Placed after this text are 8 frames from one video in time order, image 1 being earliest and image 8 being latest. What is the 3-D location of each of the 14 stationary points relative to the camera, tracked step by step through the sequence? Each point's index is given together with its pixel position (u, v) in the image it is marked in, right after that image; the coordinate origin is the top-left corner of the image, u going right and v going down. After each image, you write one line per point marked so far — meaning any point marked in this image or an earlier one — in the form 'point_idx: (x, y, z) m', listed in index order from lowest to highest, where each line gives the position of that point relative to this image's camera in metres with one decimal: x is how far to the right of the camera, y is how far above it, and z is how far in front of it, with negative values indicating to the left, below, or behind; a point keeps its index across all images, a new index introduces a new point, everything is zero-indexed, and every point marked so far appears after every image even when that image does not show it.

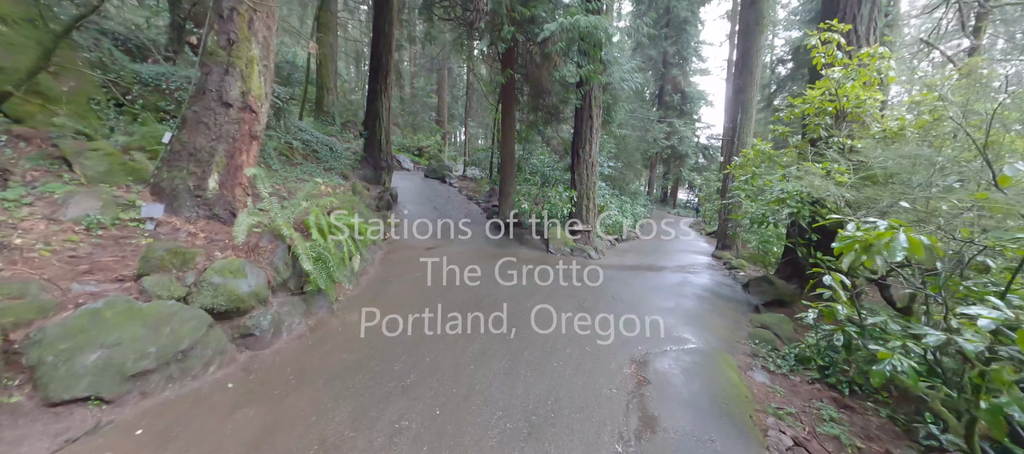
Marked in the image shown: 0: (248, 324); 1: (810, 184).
0: (-2.1, -0.8, +2.8) m
1: (+3.6, +0.5, +4.0) m
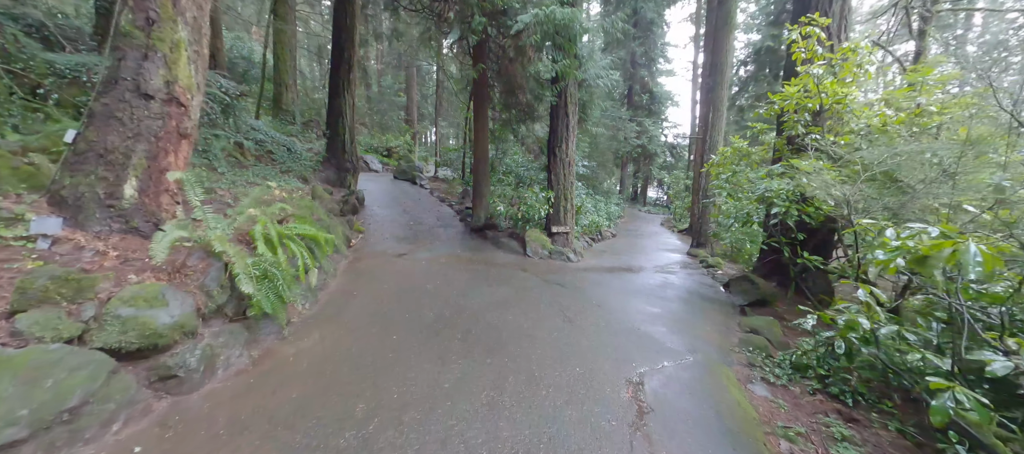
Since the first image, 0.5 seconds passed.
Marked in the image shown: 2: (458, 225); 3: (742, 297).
0: (-2.2, -0.9, +2.2) m
1: (+3.3, +0.5, +3.9) m
2: (-1.5, 0.0, +9.2) m
3: (+3.6, -1.1, +5.4) m
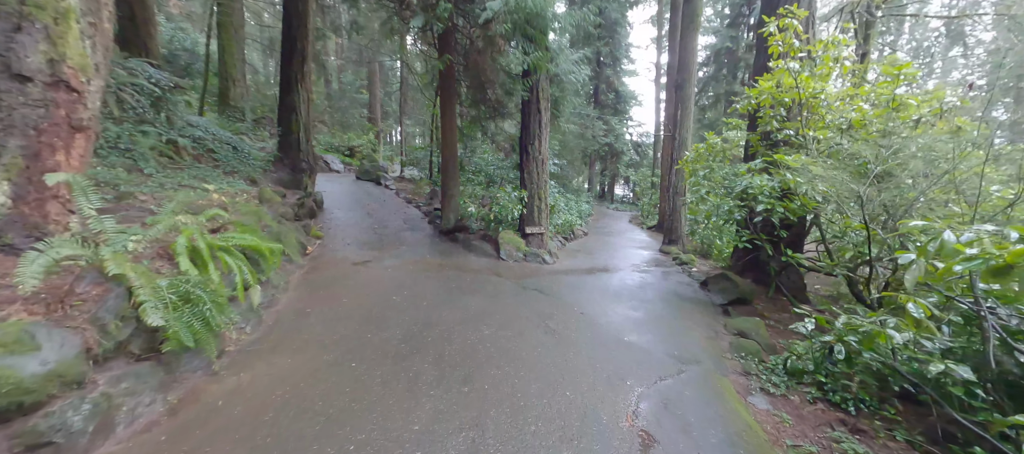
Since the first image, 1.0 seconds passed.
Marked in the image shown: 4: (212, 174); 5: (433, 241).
0: (-2.3, -1.0, +1.7) m
1: (+3.0, +0.6, +3.8) m
2: (-2.2, 0.0, +8.6) m
3: (+3.2, -1.0, +5.3) m
4: (-5.5, +1.0, +6.3) m
5: (-1.8, -0.3, +7.6) m
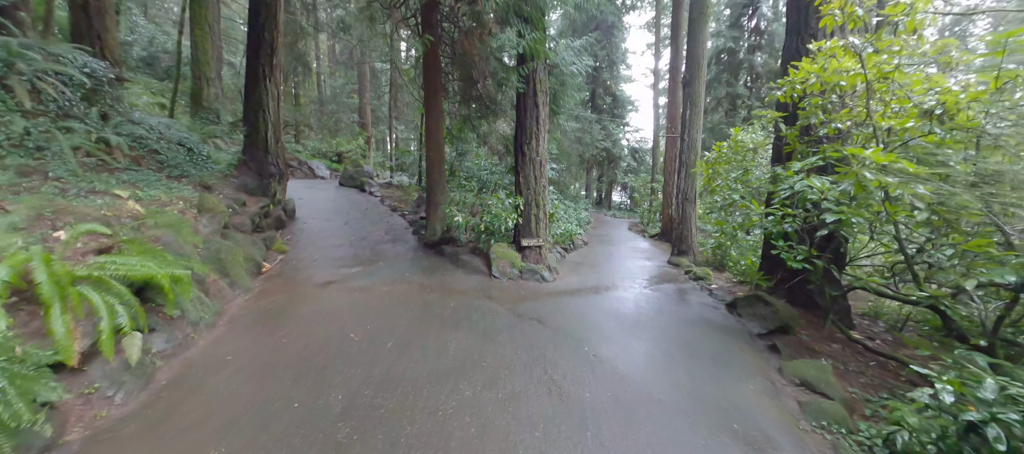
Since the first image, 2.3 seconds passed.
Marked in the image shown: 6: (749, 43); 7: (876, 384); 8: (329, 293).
0: (-2.4, -1.1, +0.7) m
1: (+2.9, +0.4, +3.0) m
2: (-2.3, -0.3, +7.7) m
3: (+3.1, -1.2, +4.4) m
4: (-5.6, +0.8, +5.3) m
5: (-1.9, -0.6, +6.6) m
6: (+11.8, +9.2, +17.2) m
7: (+3.6, -1.6, +3.4) m
8: (-2.5, -0.9, +4.7) m
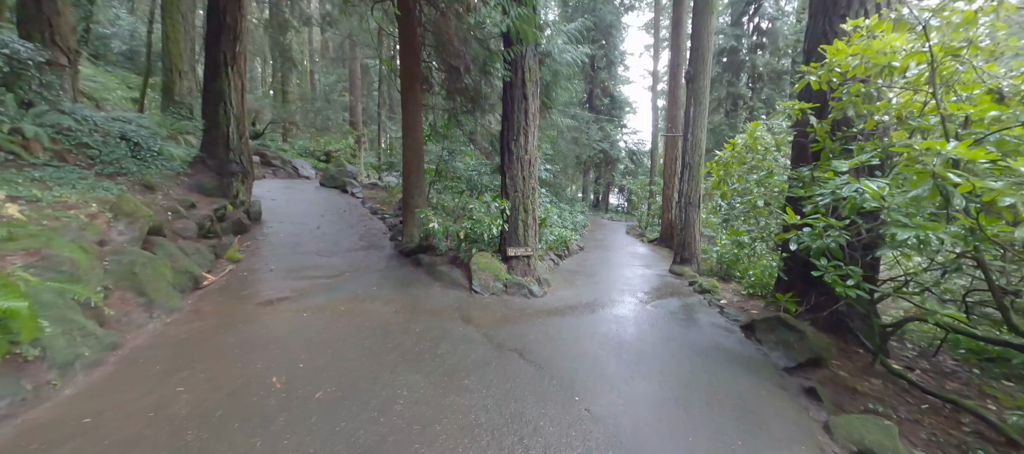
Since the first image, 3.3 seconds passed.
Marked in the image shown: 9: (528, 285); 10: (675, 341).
0: (-2.6, -1.2, 0.0) m
1: (+2.7, +0.3, +2.3) m
2: (-2.6, -0.4, +6.9) m
3: (+2.9, -1.3, +3.7) m
4: (-5.9, +0.7, +4.6) m
5: (-2.1, -0.7, +5.9) m
6: (+11.6, +9.0, +16.6) m
7: (+3.4, -1.7, +2.7) m
8: (-2.8, -1.0, +4.0) m
9: (+0.3, -0.9, +5.2) m
10: (+1.9, -1.3, +4.0) m
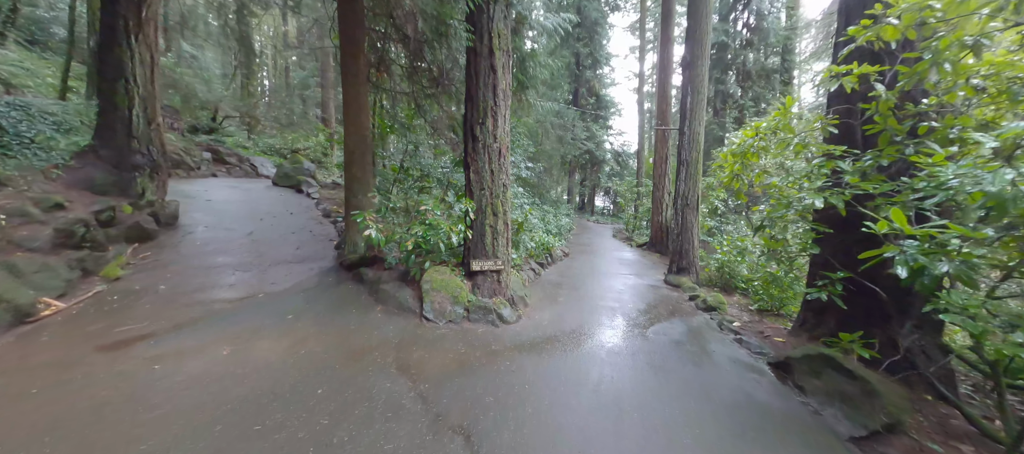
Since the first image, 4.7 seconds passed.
0: (-2.8, -1.2, -1.3) m
1: (+2.4, +0.2, +1.2) m
2: (-3.0, -0.5, +5.7) m
3: (+2.5, -1.4, +2.6) m
4: (-6.3, +0.6, +3.2) m
5: (-2.6, -0.8, +4.7) m
6: (+10.7, +8.8, +16.0) m
7: (+3.1, -1.7, +1.7) m
8: (-3.1, -1.1, +2.7) m
9: (-0.2, -1.0, +4.1) m
10: (+1.5, -1.4, +2.9) m
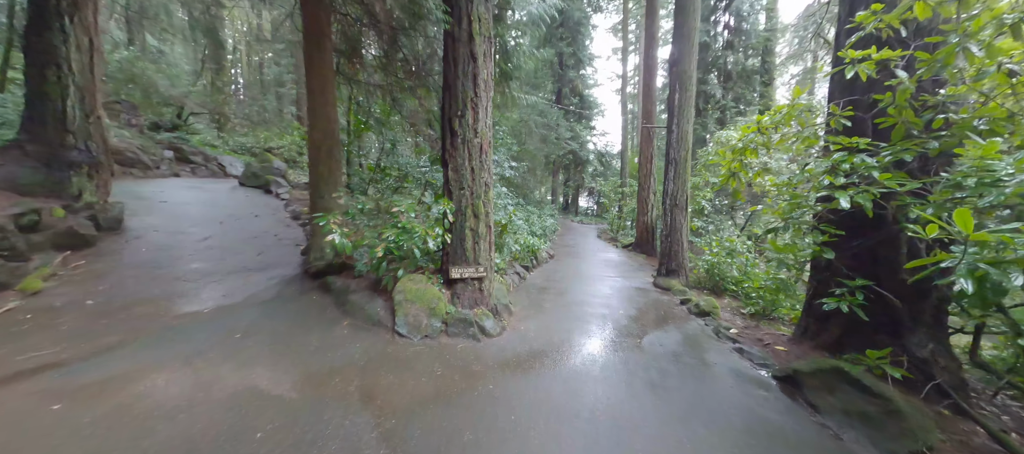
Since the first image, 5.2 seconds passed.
0: (-2.7, -1.3, -1.8) m
1: (+2.4, +0.2, +1.0) m
2: (-3.3, -0.6, +5.2) m
3: (+2.4, -1.4, +2.4) m
4: (-6.4, +0.5, +2.6) m
5: (-2.8, -0.8, +4.2) m
6: (+9.9, +8.8, +16.1) m
7: (+3.0, -1.7, +1.5) m
8: (-3.2, -1.1, +2.2) m
9: (-0.4, -1.0, +3.7) m
10: (+1.4, -1.4, +2.6) m
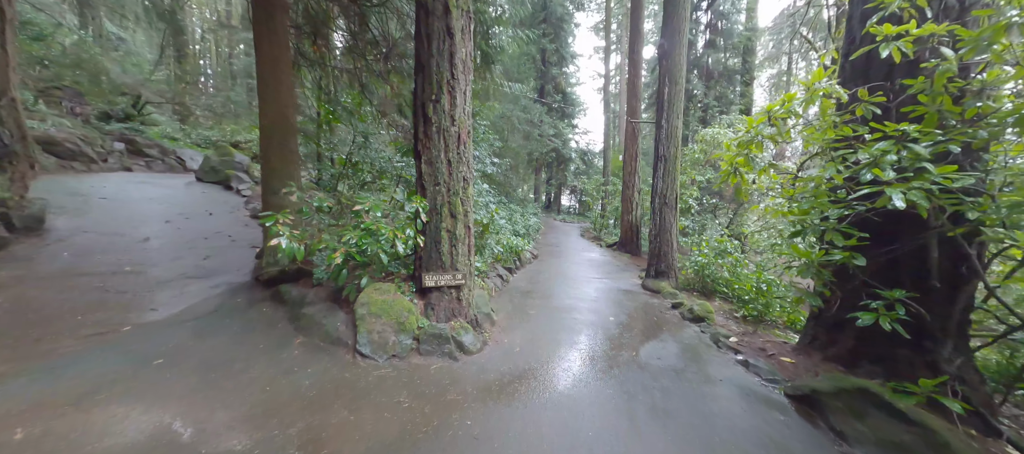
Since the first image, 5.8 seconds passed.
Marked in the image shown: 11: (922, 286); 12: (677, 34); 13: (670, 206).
0: (-2.6, -1.3, -2.3) m
1: (+2.3, +0.2, +0.7) m
2: (-3.5, -0.6, +4.6) m
3: (+2.3, -1.4, +2.1) m
4: (-6.5, +0.5, +1.8) m
5: (-3.0, -0.8, +3.6) m
6: (+9.1, +8.9, +16.1) m
7: (+2.9, -1.8, +1.2) m
8: (-3.3, -1.1, +1.6) m
9: (-0.5, -1.0, +3.3) m
10: (+1.3, -1.4, +2.3) m
11: (+3.0, -0.4, +2.5) m
12: (+3.3, +3.9, +6.9) m
13: (+3.2, +0.4, +7.0) m
